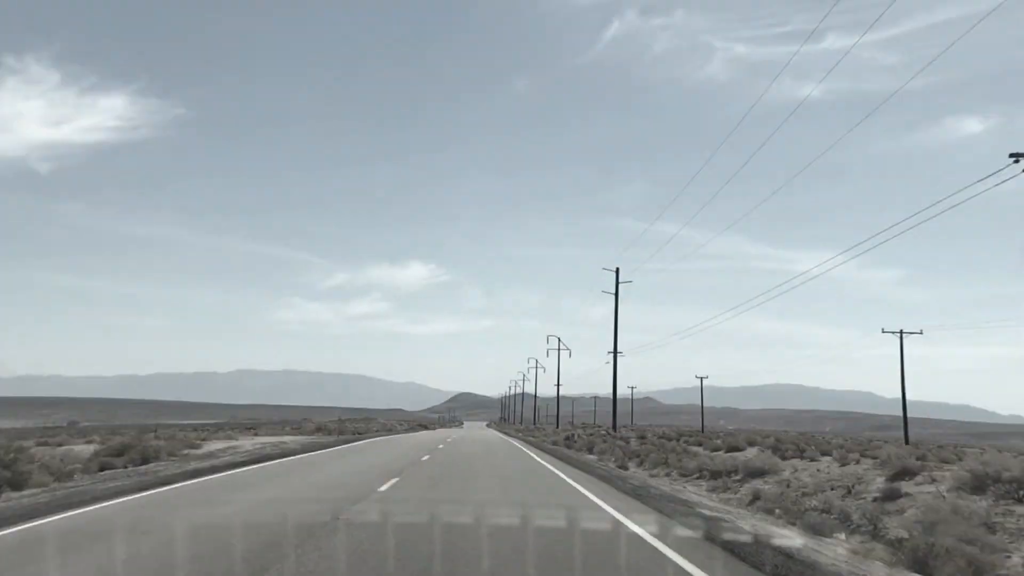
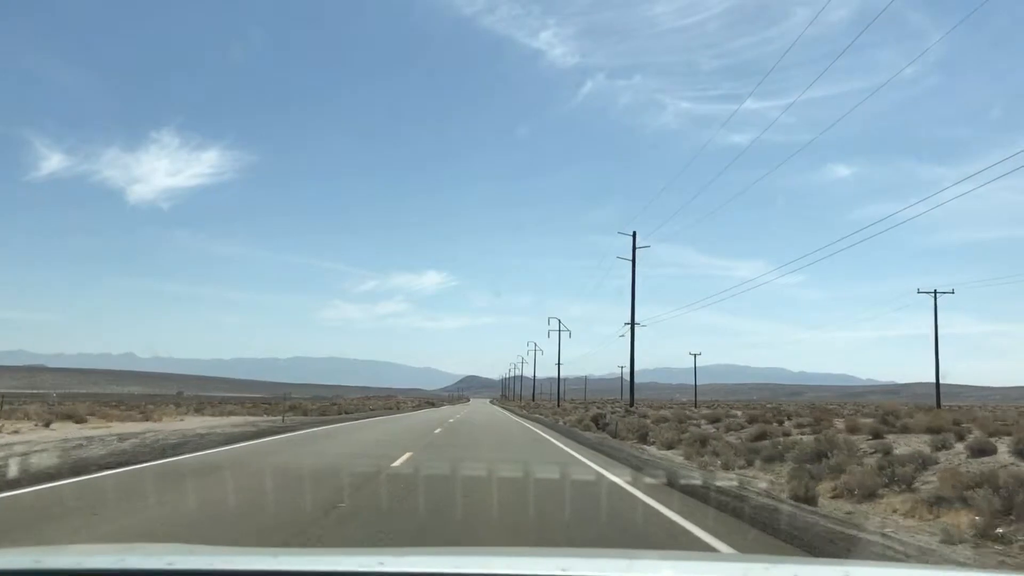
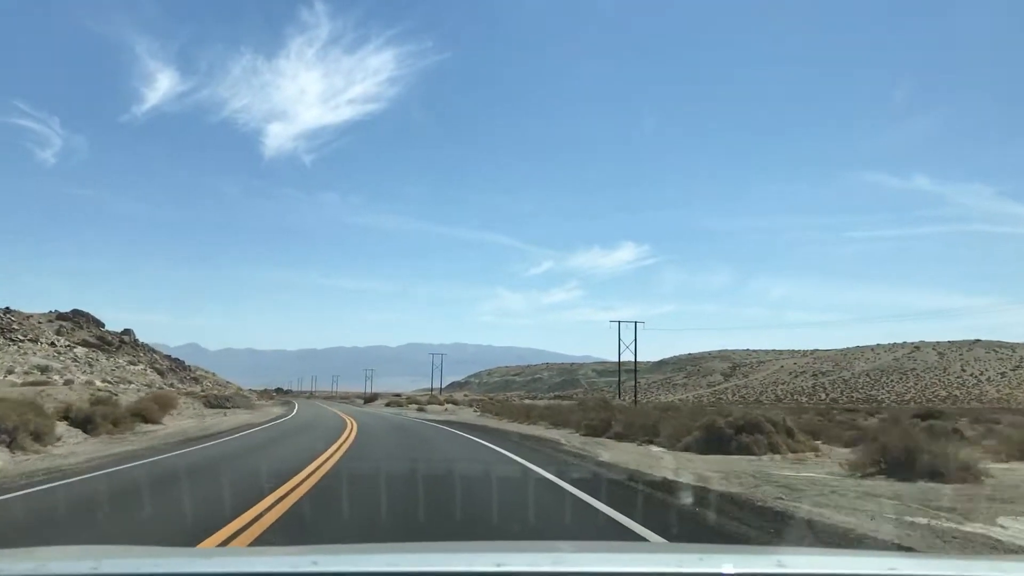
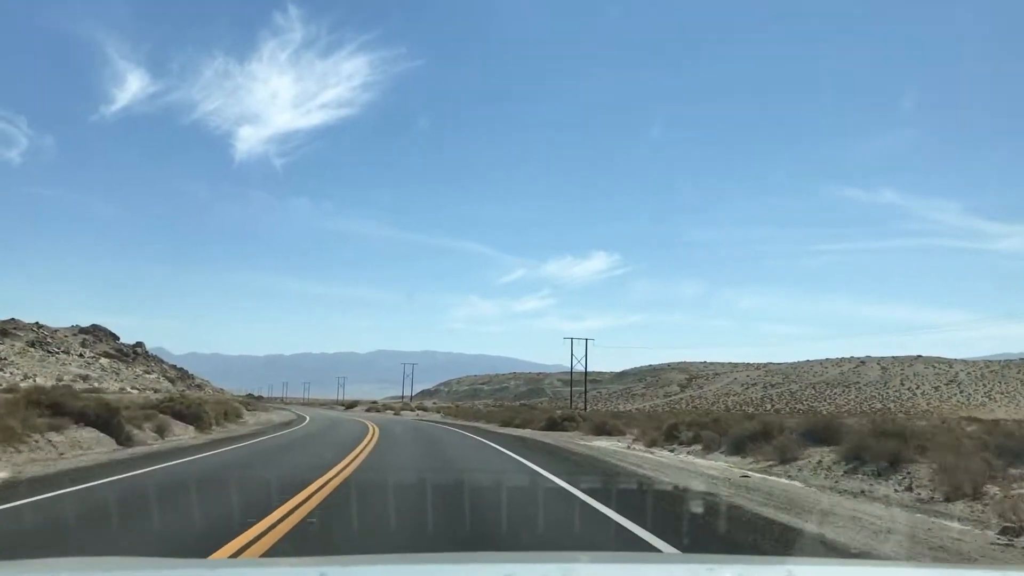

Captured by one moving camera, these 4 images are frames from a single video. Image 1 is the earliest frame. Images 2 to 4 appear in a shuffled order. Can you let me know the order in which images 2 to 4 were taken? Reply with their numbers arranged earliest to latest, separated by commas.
2, 4, 3
